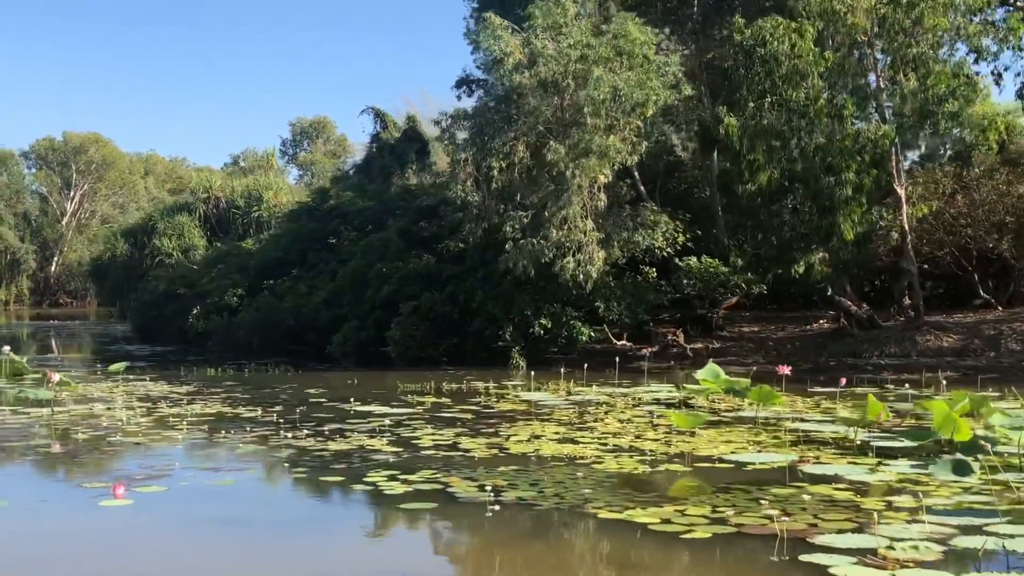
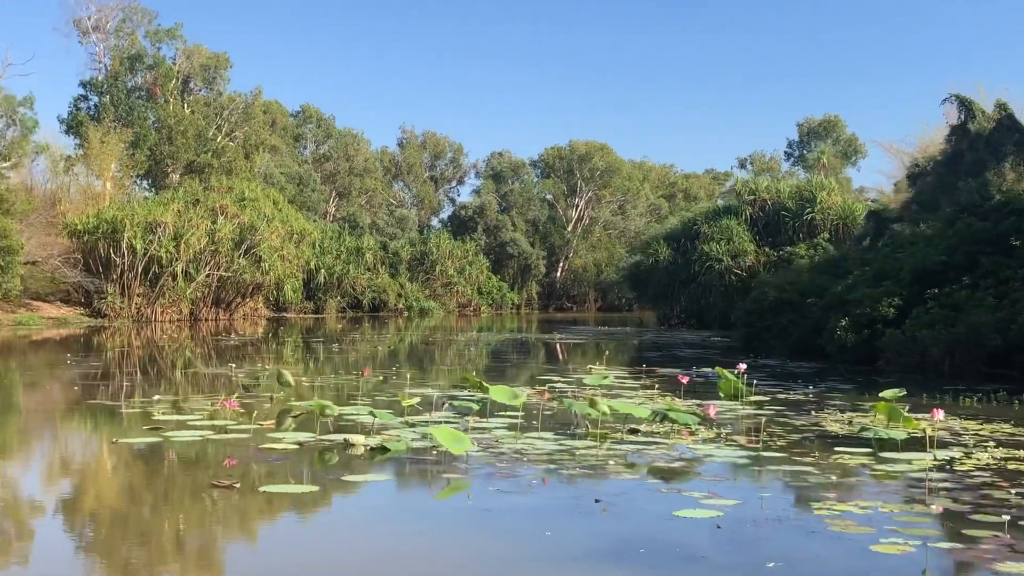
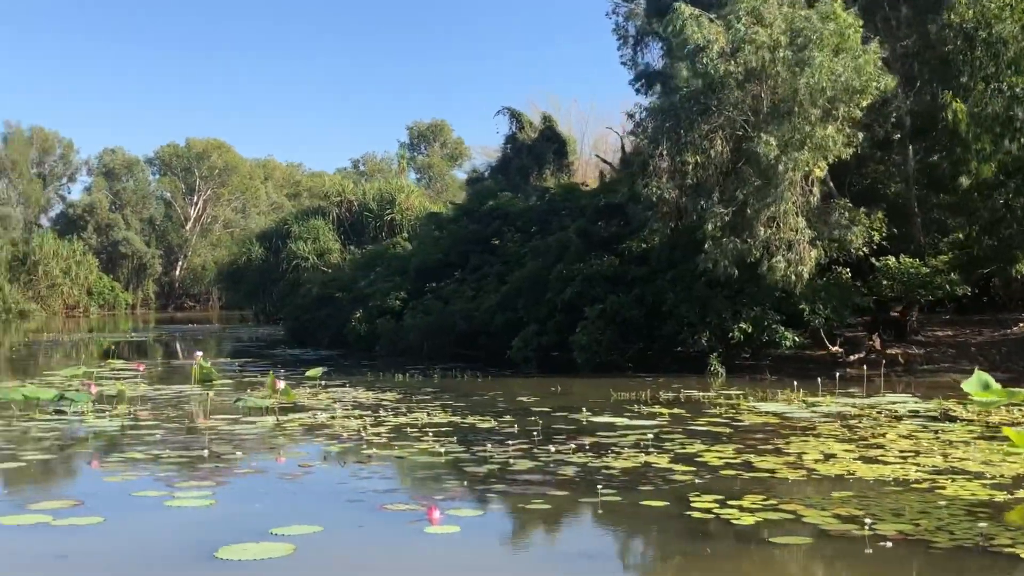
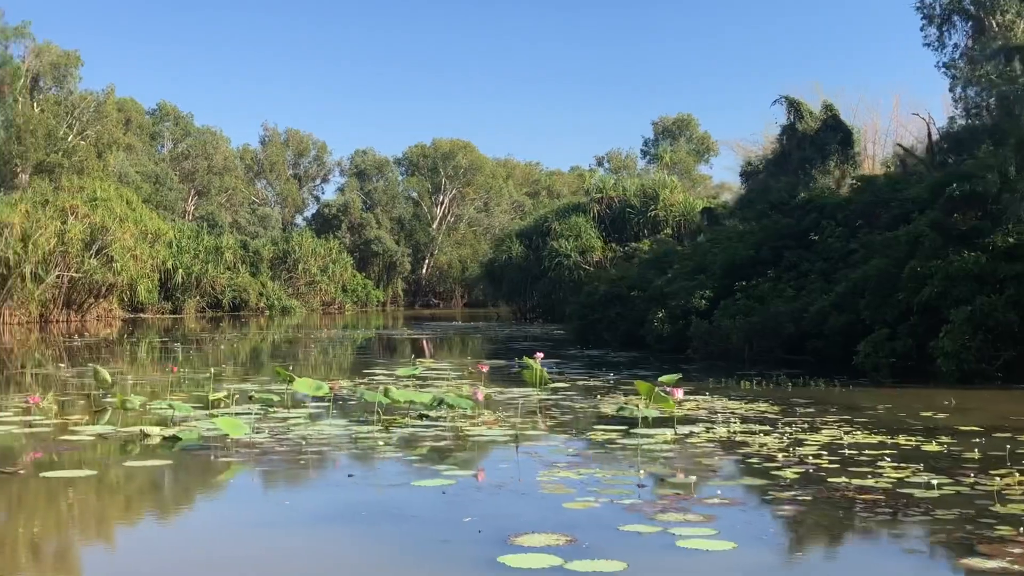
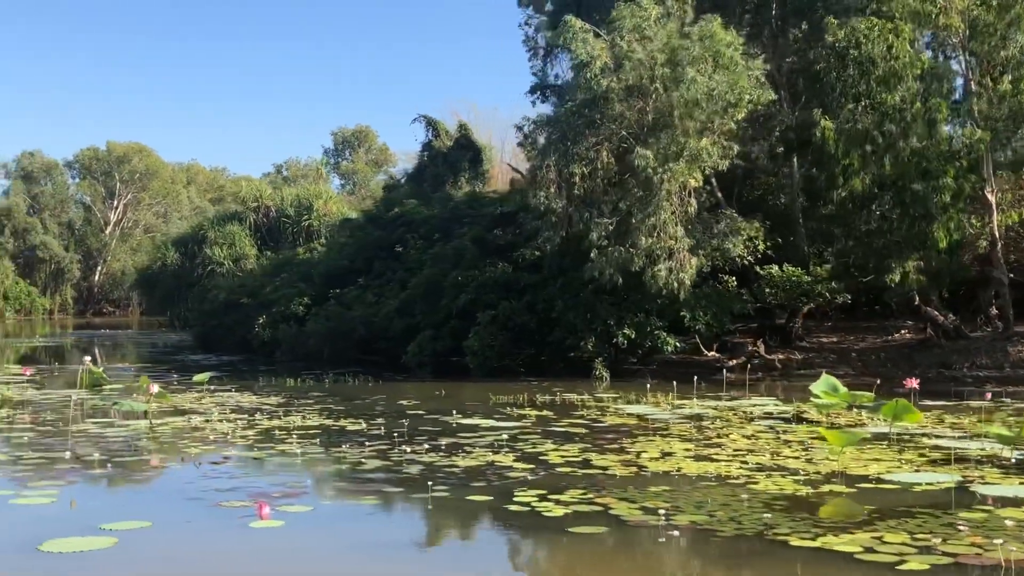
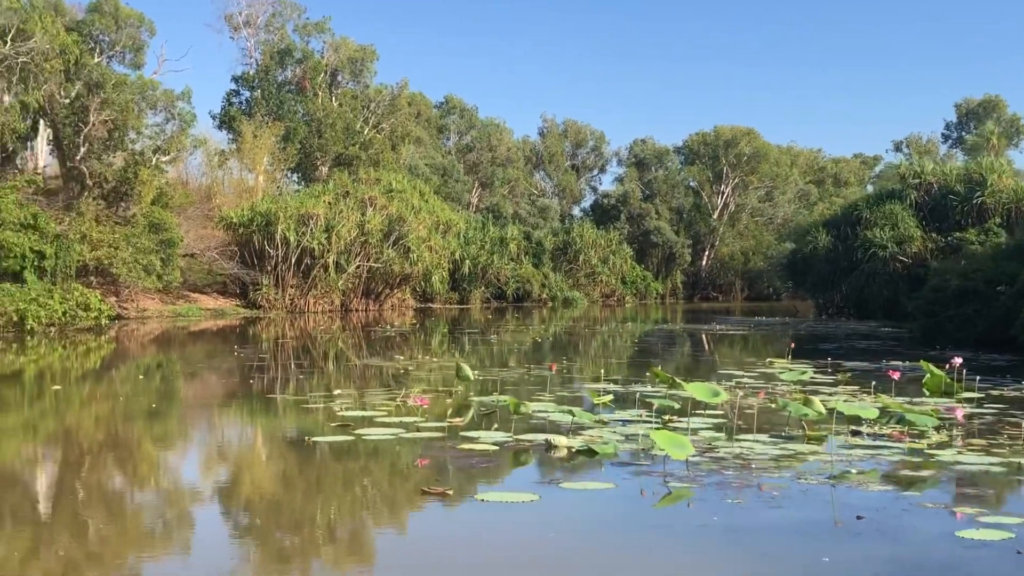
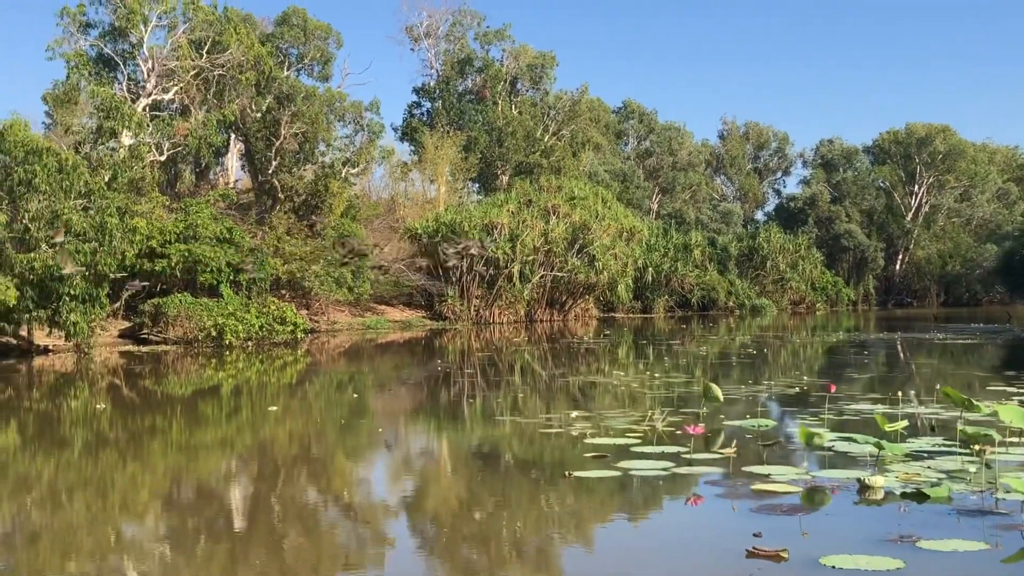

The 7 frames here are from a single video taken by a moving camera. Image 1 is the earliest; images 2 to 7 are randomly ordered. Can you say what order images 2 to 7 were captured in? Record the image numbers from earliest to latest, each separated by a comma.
5, 3, 4, 2, 6, 7
